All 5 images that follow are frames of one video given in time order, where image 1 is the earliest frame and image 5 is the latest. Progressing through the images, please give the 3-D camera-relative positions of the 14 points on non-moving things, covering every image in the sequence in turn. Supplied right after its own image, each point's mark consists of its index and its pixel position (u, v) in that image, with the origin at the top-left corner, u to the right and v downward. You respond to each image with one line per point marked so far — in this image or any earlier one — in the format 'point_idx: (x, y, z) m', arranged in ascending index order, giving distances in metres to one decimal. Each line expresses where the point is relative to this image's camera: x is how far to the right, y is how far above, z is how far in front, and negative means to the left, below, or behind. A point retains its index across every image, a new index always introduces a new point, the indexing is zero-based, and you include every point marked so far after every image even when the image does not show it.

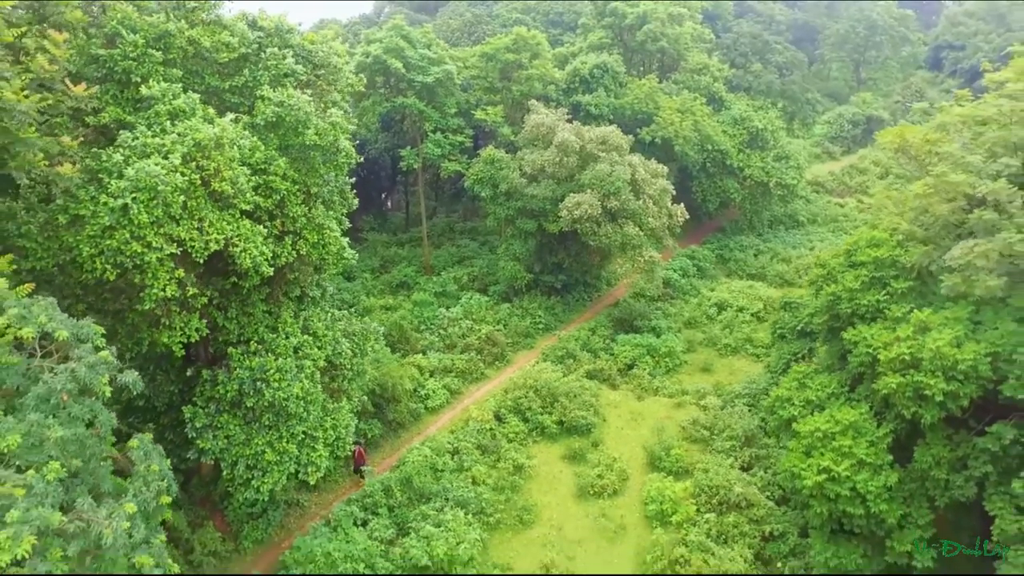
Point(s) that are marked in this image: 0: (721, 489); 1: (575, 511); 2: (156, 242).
0: (+2.9, -2.8, +13.5) m
1: (+0.9, -3.1, +13.5) m
2: (-3.1, +0.5, +8.7) m
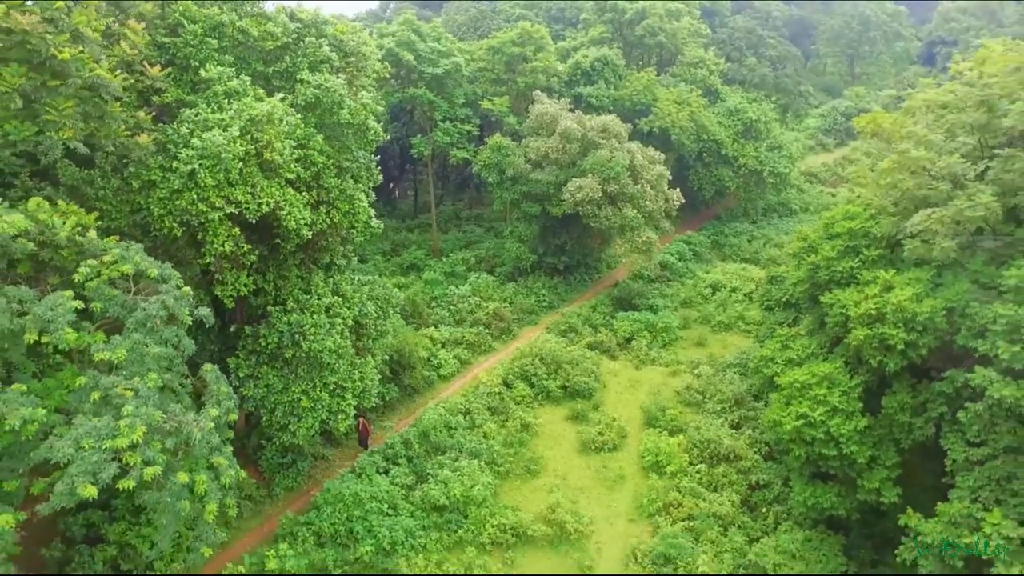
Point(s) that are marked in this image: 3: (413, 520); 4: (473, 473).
0: (+3.0, -2.3, +14.8) m
1: (+1.0, -2.6, +14.7) m
2: (-2.9, +0.9, +9.9) m
3: (-1.3, -2.9, +12.5) m
4: (-0.6, -2.6, +13.6) m
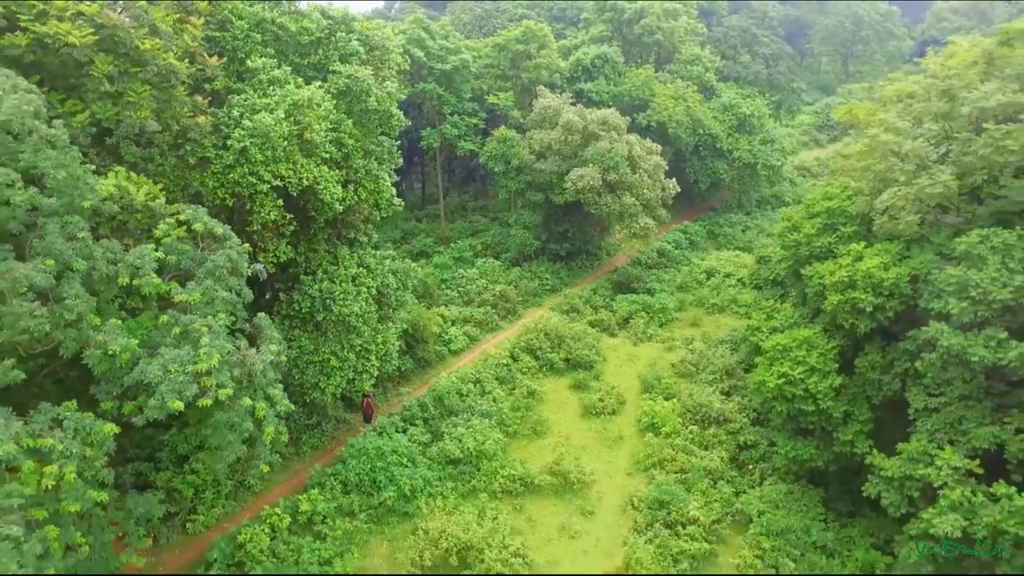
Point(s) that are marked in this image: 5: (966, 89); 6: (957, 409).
0: (+3.1, -1.9, +16.0) m
1: (+1.1, -2.2, +16.0) m
2: (-2.8, +1.3, +11.2) m
3: (-1.2, -2.6, +13.7) m
4: (-0.4, -2.2, +14.8) m
5: (+6.0, +2.6, +12.8) m
6: (+4.9, -1.3, +10.7) m
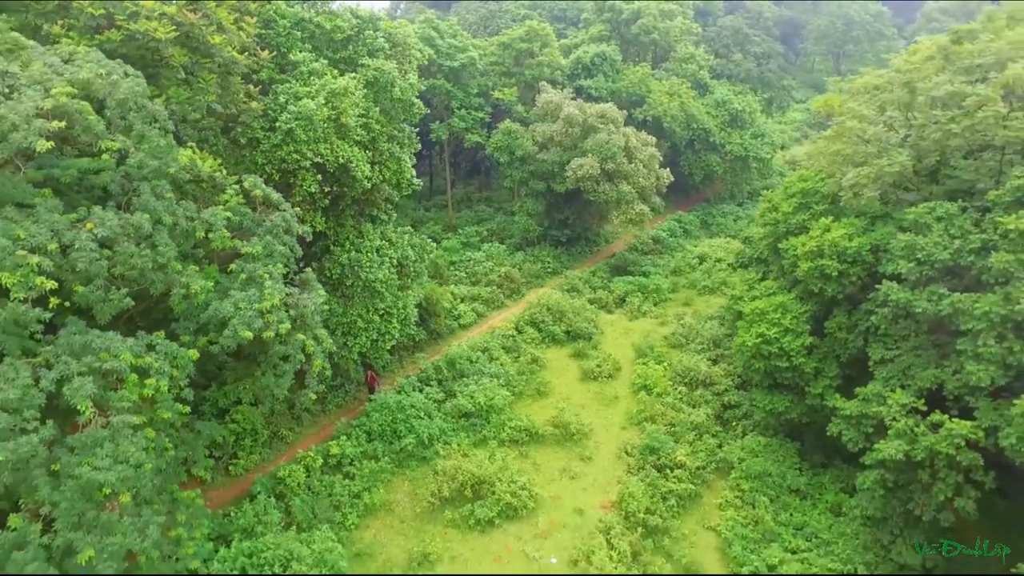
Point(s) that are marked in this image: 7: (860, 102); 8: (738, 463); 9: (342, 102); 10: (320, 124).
0: (+3.2, -1.5, +17.6) m
1: (+1.2, -1.8, +17.6) m
2: (-2.7, +1.7, +12.8) m
3: (-1.1, -2.1, +15.4) m
4: (-0.3, -1.7, +16.5) m
5: (+6.1, +3.1, +14.5) m
6: (+5.0, -0.9, +12.3) m
7: (+5.7, +3.0, +15.9) m
8: (+3.4, -2.6, +14.9) m
9: (-2.4, +2.5, +13.5) m
10: (-2.6, +2.1, +13.0) m
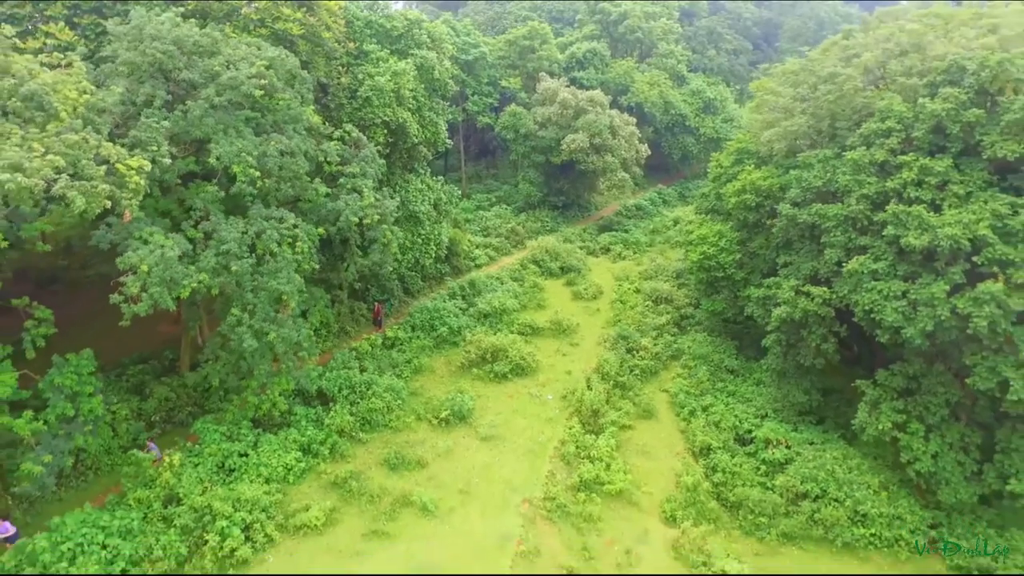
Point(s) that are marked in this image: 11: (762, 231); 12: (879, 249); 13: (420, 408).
0: (+3.4, -0.1, +22.9) m
1: (+1.4, -0.4, +22.8) m
2: (-2.6, +3.1, +18.0) m
3: (-0.9, -0.7, +20.6) m
4: (-0.2, -0.3, +21.7) m
5: (+6.2, +4.5, +19.7) m
6: (+5.1, +0.6, +17.5) m
7: (+5.8, +4.4, +21.1) m
8: (+3.6, -1.2, +20.1) m
9: (-2.2, +3.9, +18.7) m
10: (-2.4, +3.5, +18.2) m
11: (+5.0, +1.1, +19.5) m
12: (+5.4, +0.6, +14.5) m
13: (-1.5, -2.0, +16.3) m
